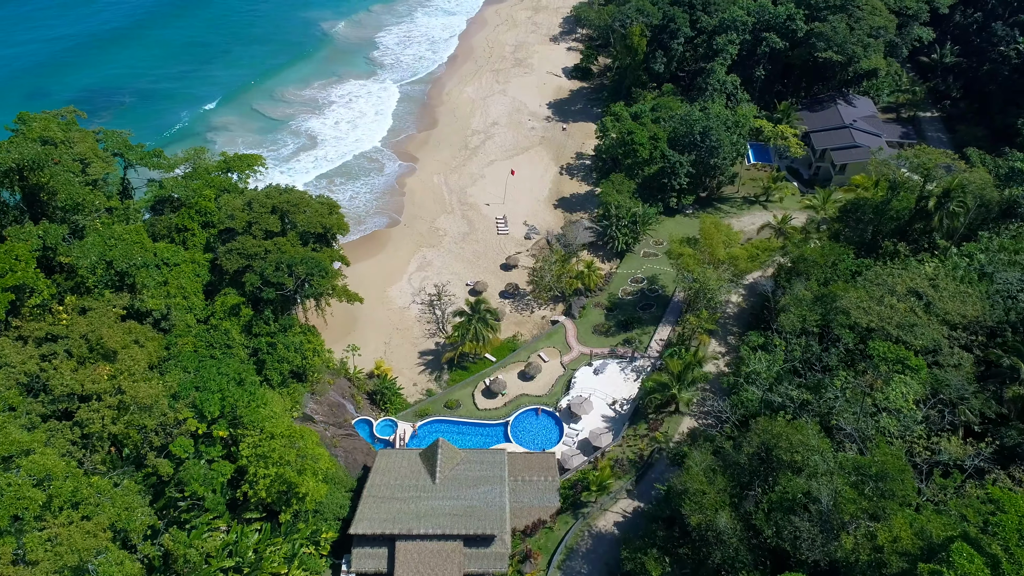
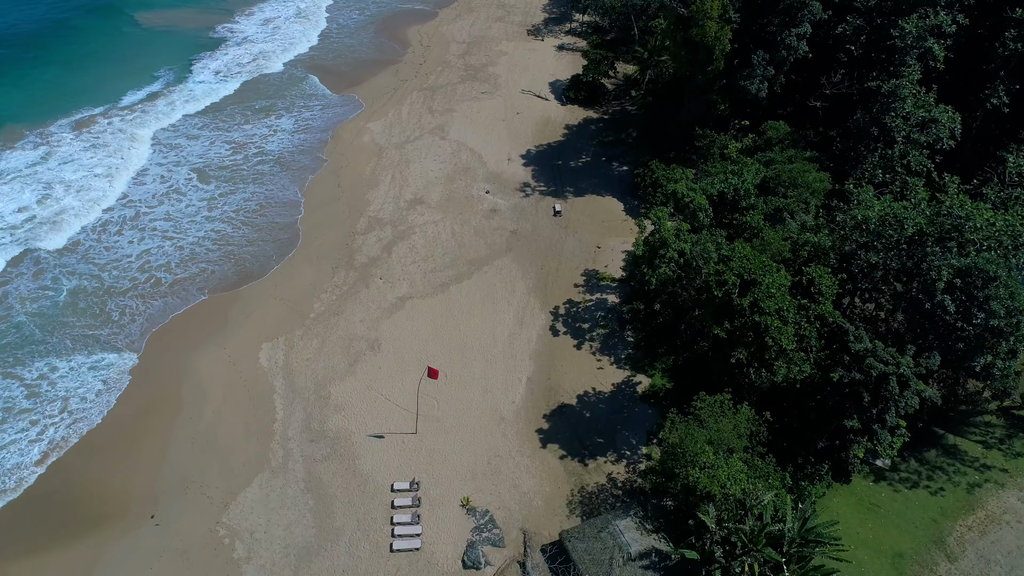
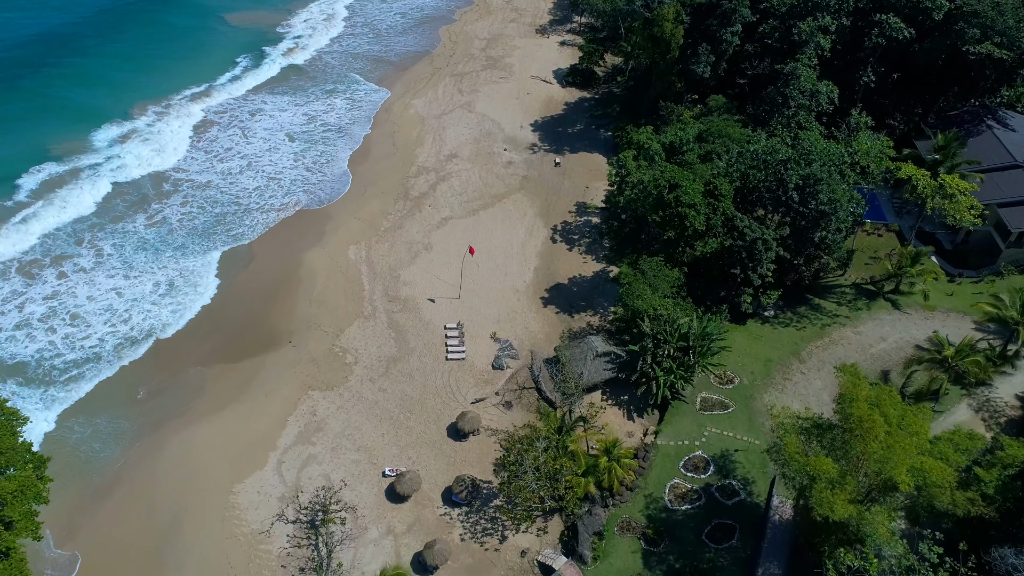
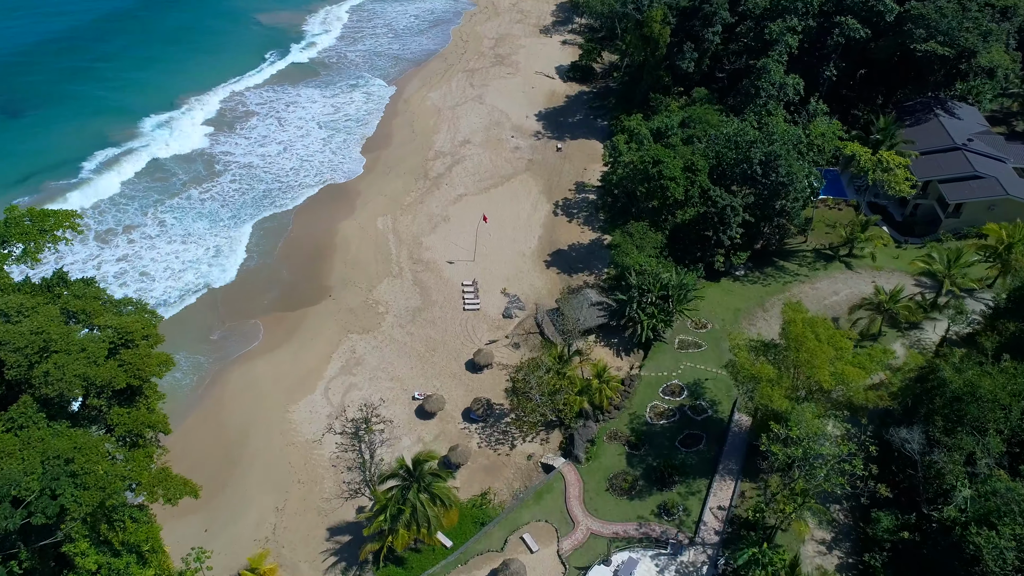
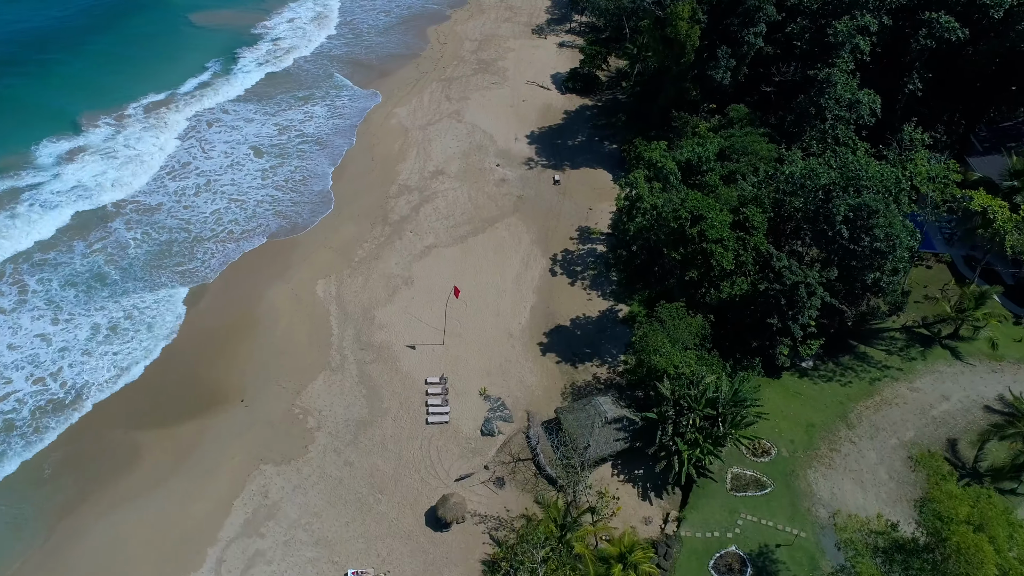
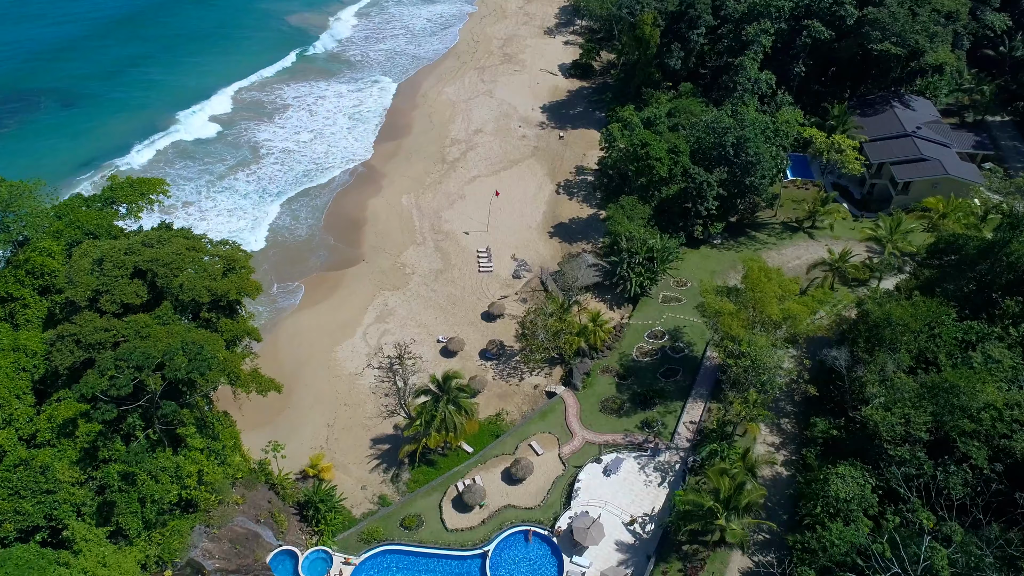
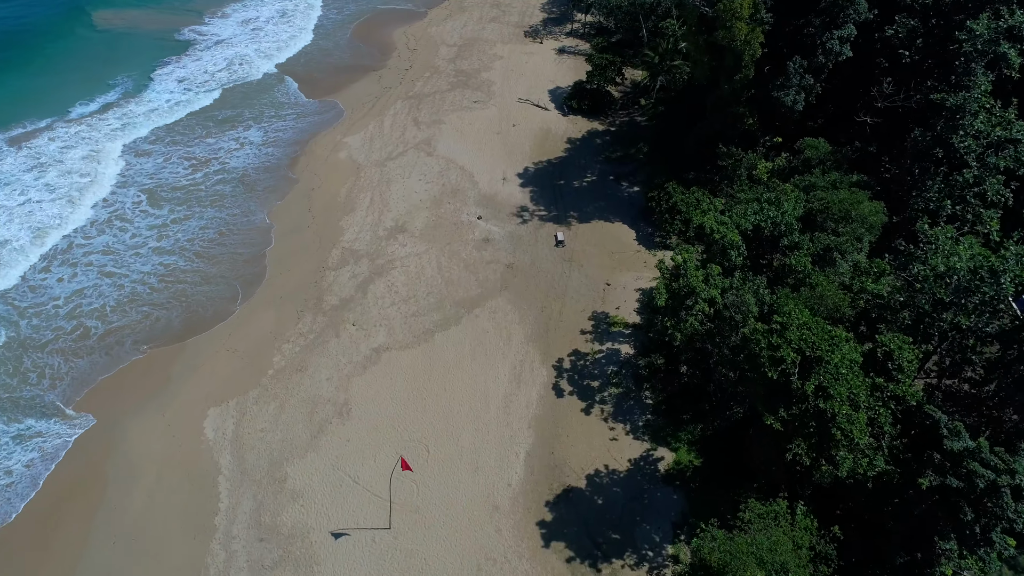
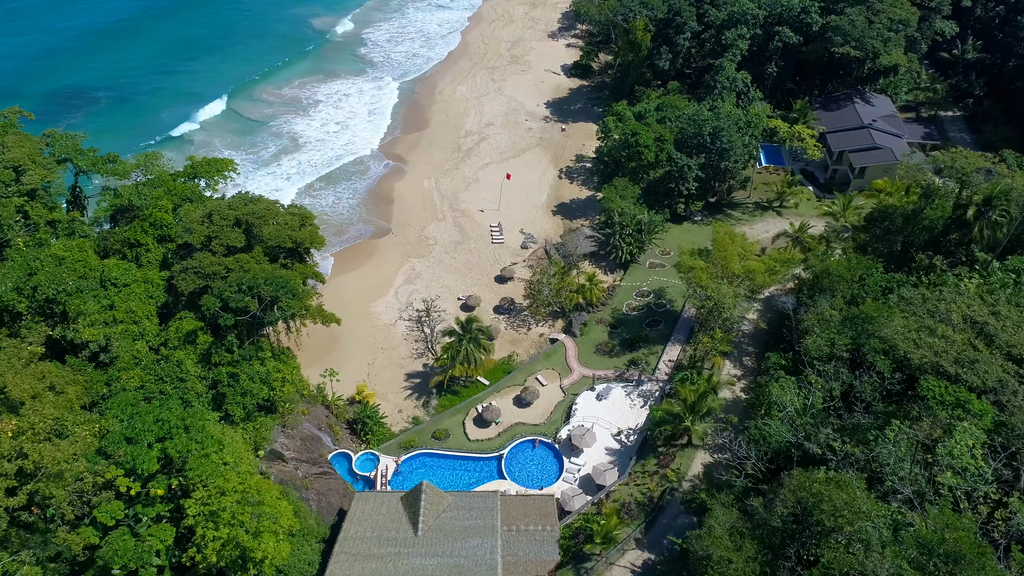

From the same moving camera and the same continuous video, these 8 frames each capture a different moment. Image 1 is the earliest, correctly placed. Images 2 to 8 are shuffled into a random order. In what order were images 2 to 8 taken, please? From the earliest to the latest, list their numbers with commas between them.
8, 6, 4, 3, 5, 2, 7
